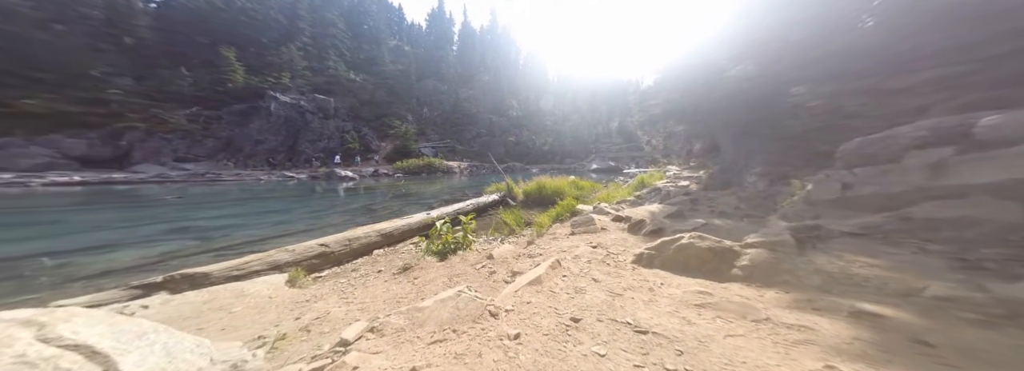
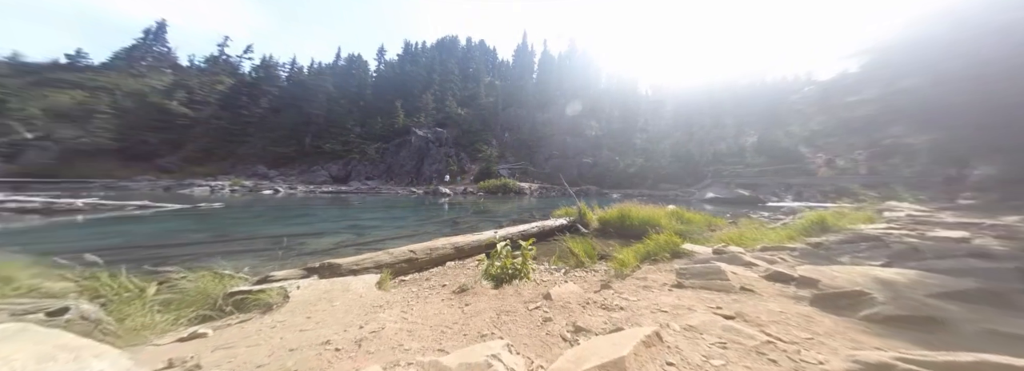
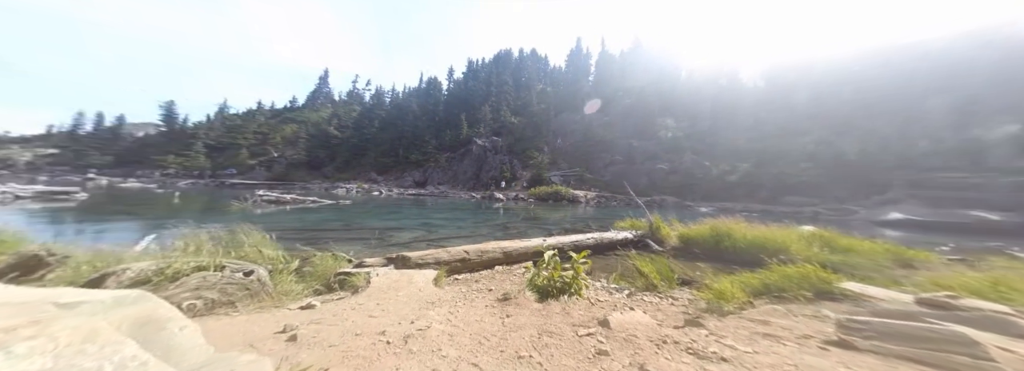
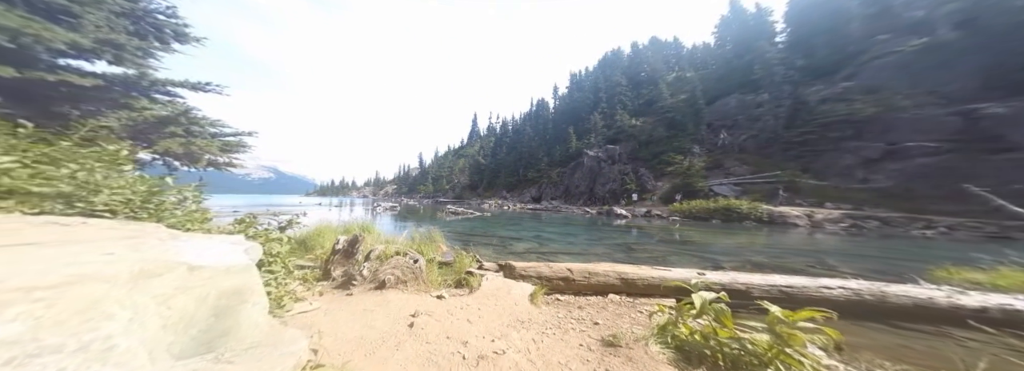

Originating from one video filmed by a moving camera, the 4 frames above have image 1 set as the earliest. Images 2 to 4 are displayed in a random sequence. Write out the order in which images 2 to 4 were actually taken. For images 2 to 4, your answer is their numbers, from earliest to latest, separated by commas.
2, 3, 4
